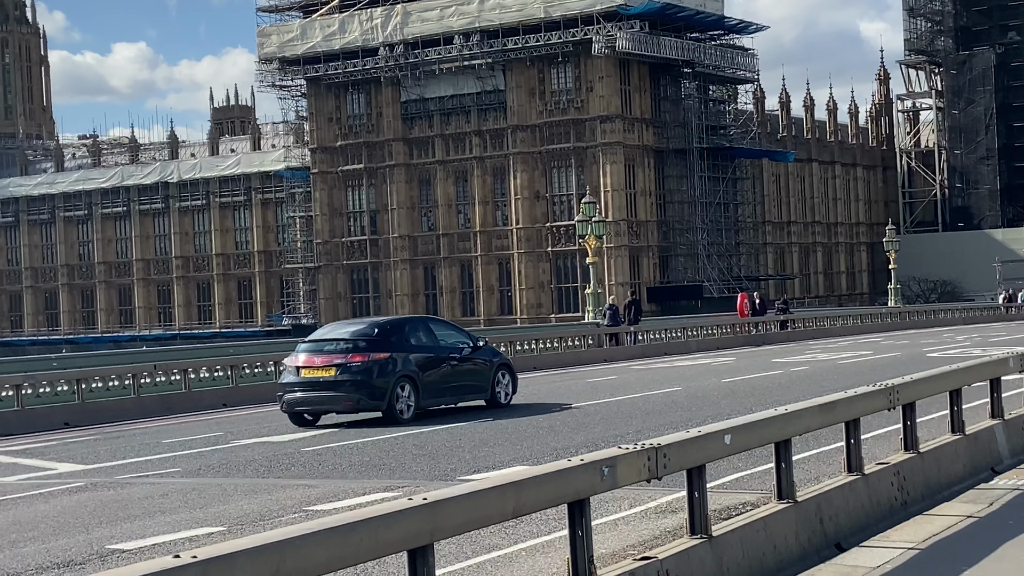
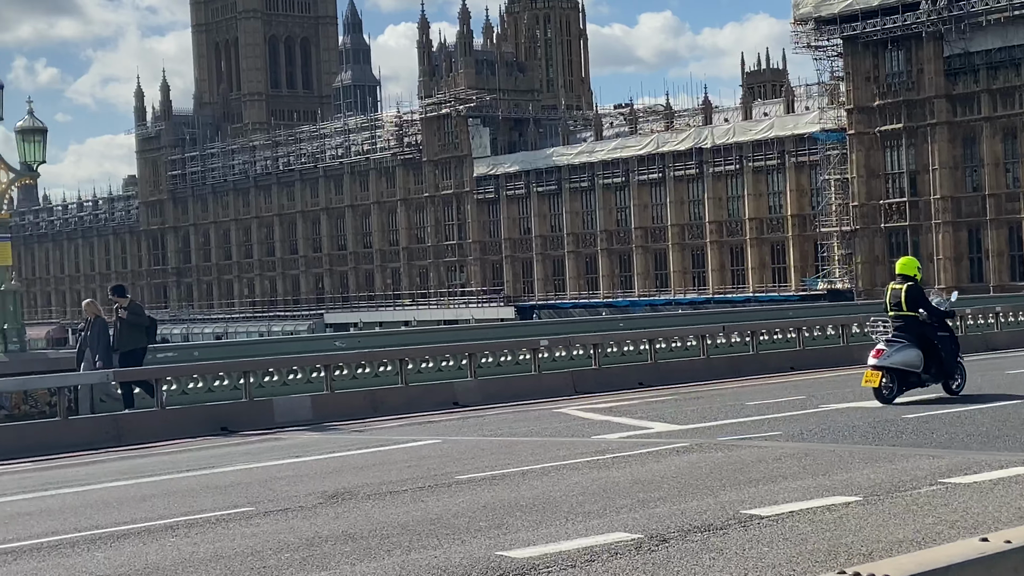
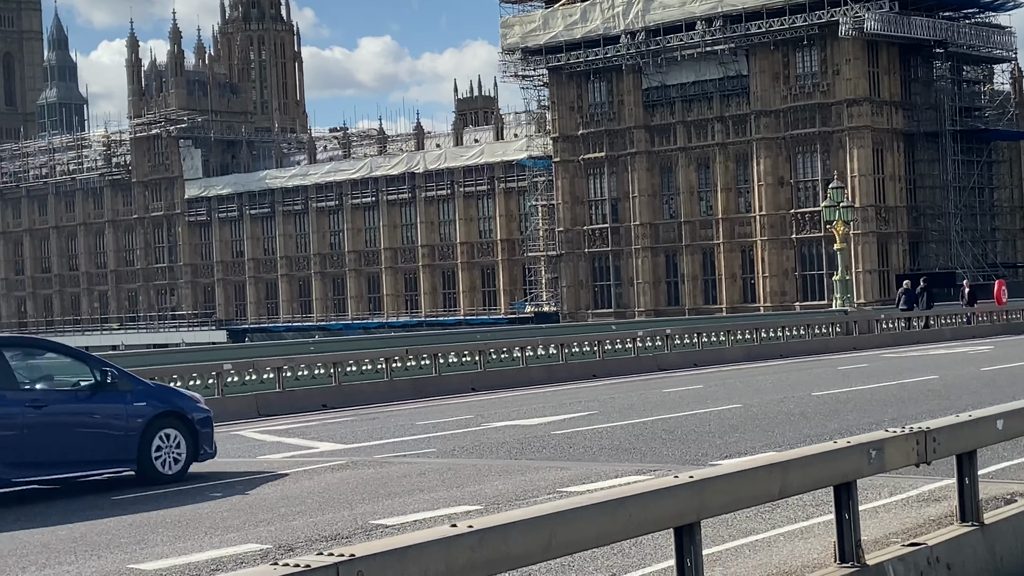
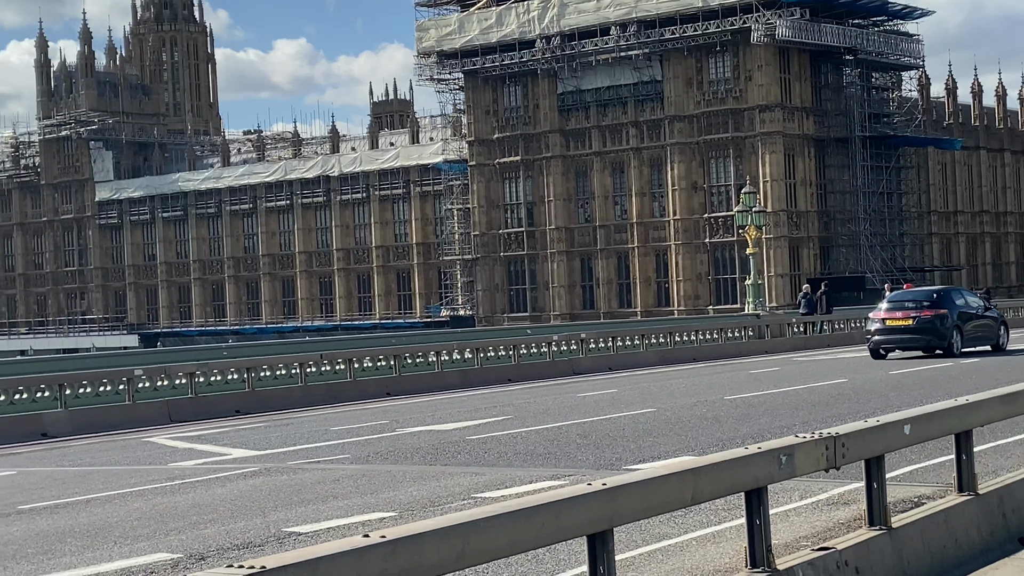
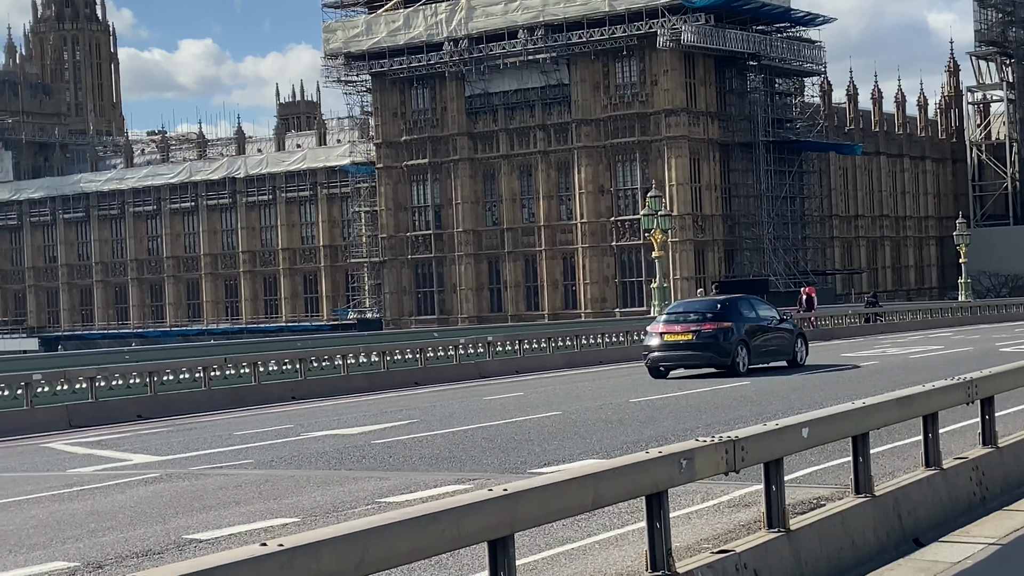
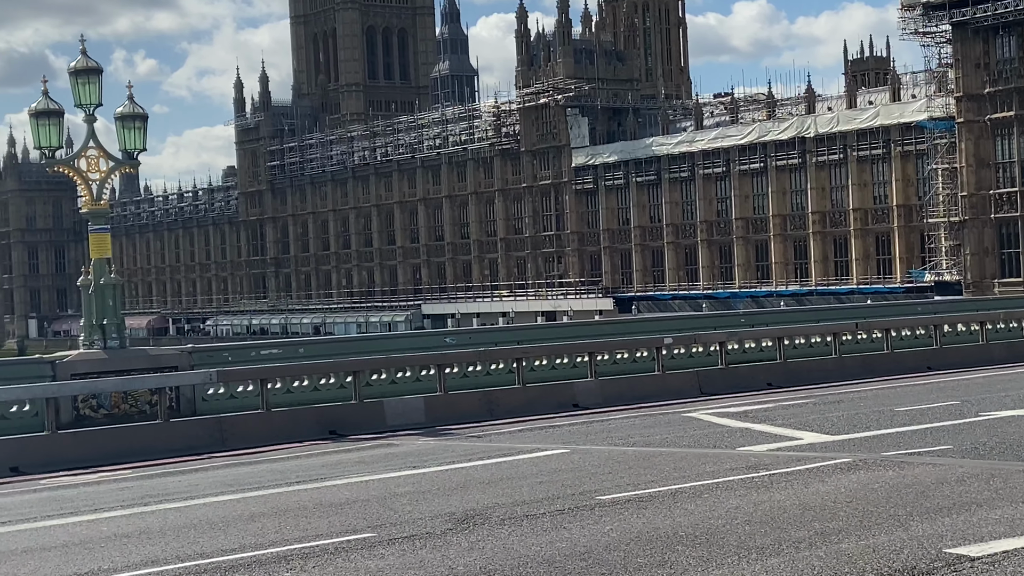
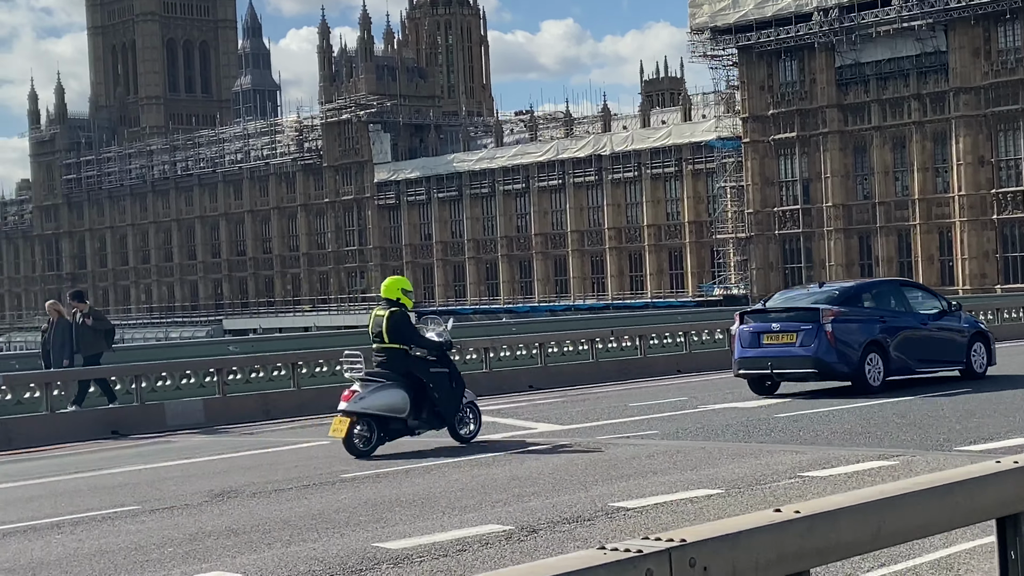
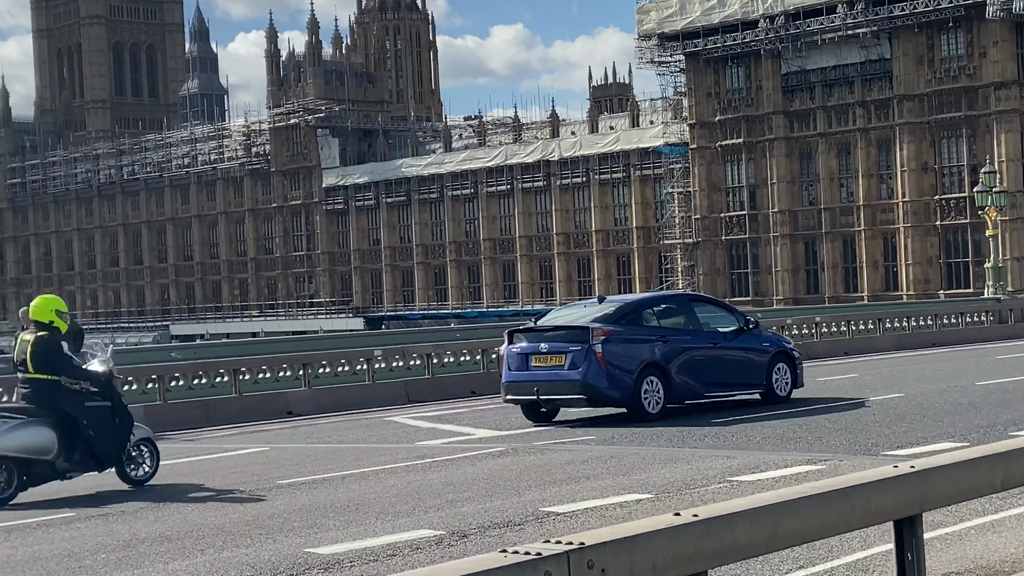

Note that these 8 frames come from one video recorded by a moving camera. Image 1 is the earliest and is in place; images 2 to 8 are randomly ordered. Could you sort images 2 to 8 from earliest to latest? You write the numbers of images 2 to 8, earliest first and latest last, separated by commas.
5, 4, 3, 8, 7, 2, 6
